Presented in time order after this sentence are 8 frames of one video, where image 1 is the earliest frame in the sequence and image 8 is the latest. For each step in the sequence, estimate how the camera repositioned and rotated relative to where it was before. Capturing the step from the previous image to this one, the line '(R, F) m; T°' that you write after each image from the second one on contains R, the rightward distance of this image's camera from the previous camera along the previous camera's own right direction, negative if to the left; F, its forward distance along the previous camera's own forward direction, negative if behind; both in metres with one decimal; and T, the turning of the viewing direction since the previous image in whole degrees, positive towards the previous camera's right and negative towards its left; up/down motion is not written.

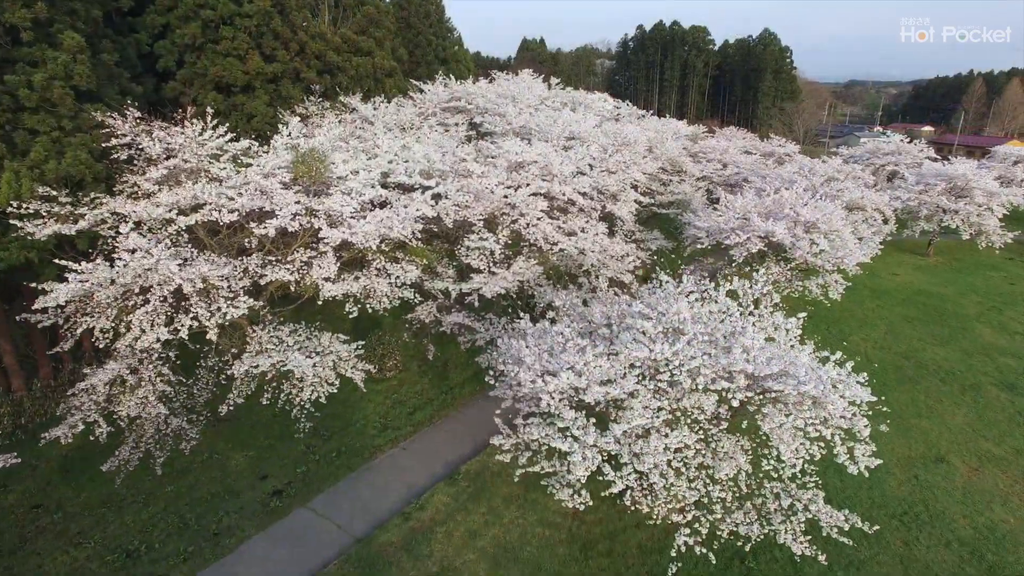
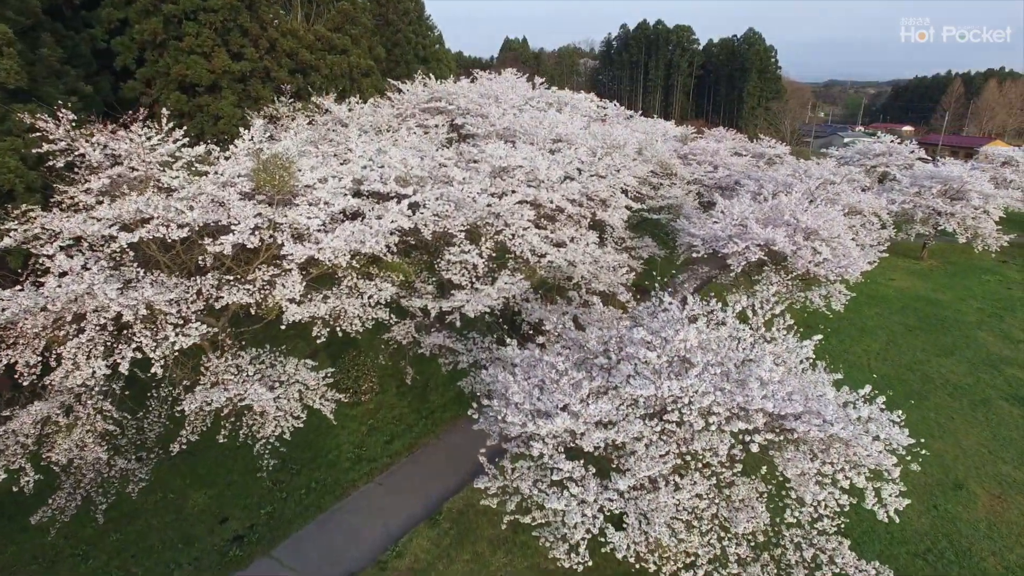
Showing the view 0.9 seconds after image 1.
(0.0, +0.8) m; +1°
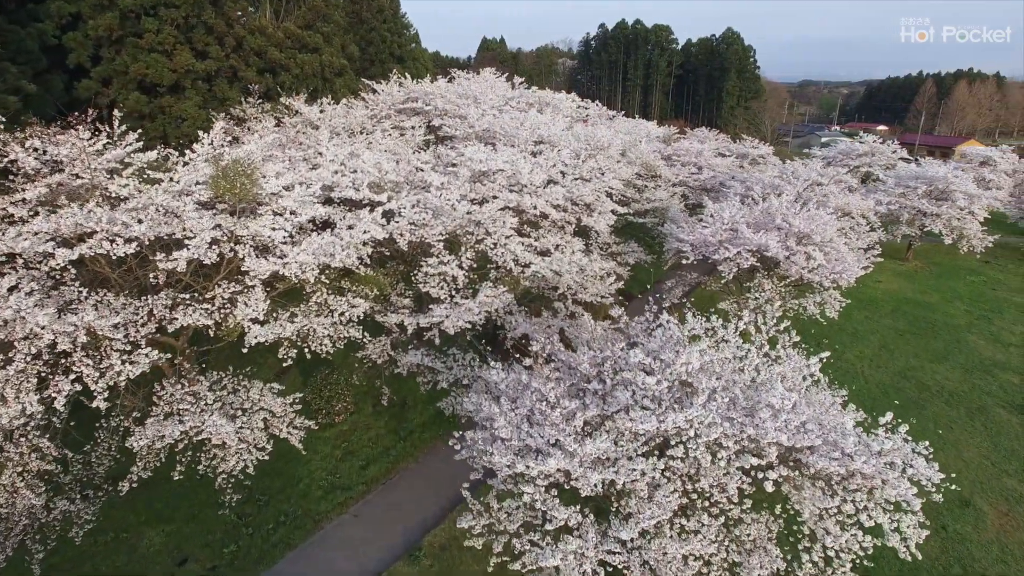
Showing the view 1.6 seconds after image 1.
(0.0, +0.6) m; +2°
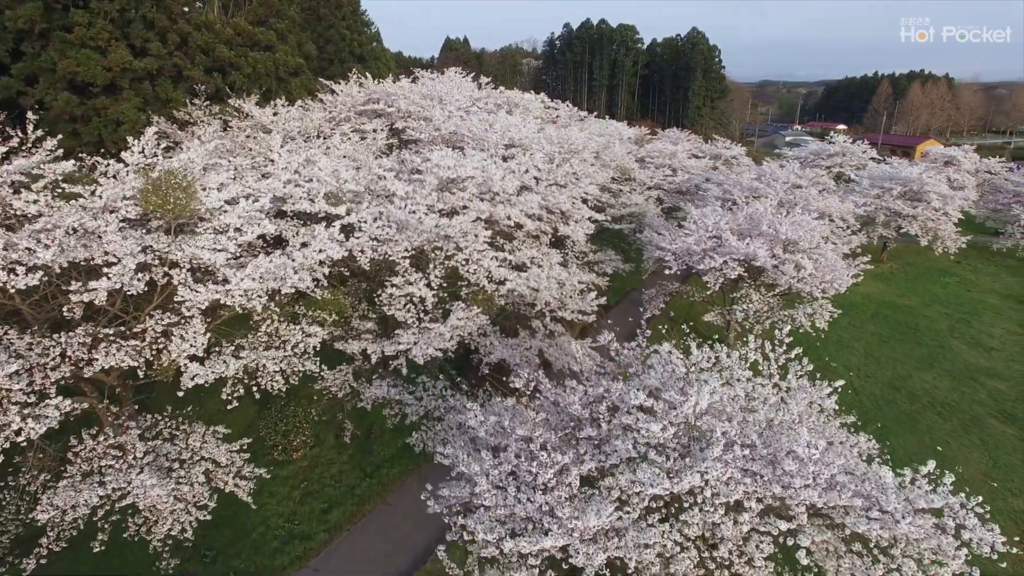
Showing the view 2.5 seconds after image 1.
(-0.1, +0.8) m; +3°
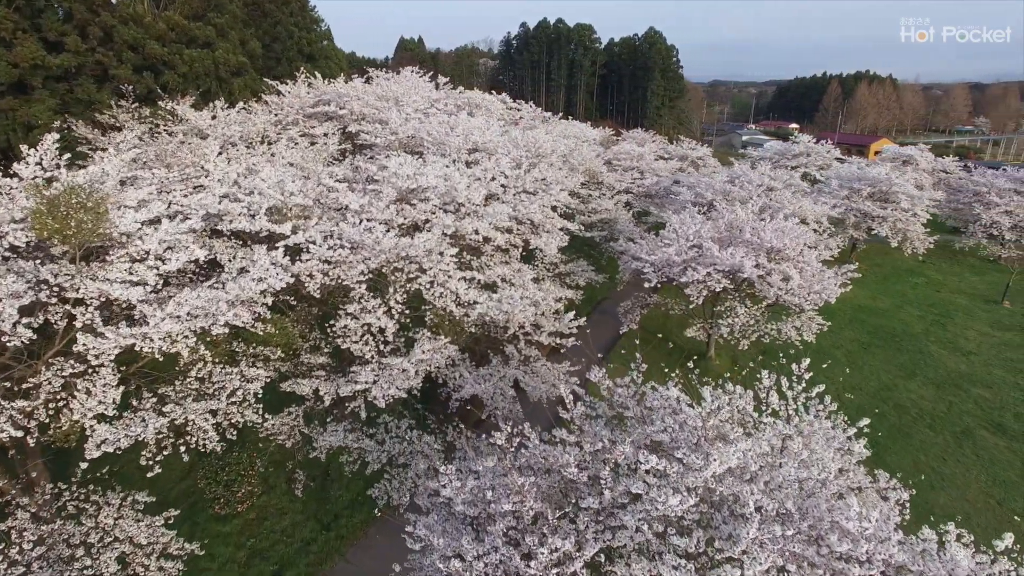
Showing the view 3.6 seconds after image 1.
(-0.1, +0.9) m; +4°
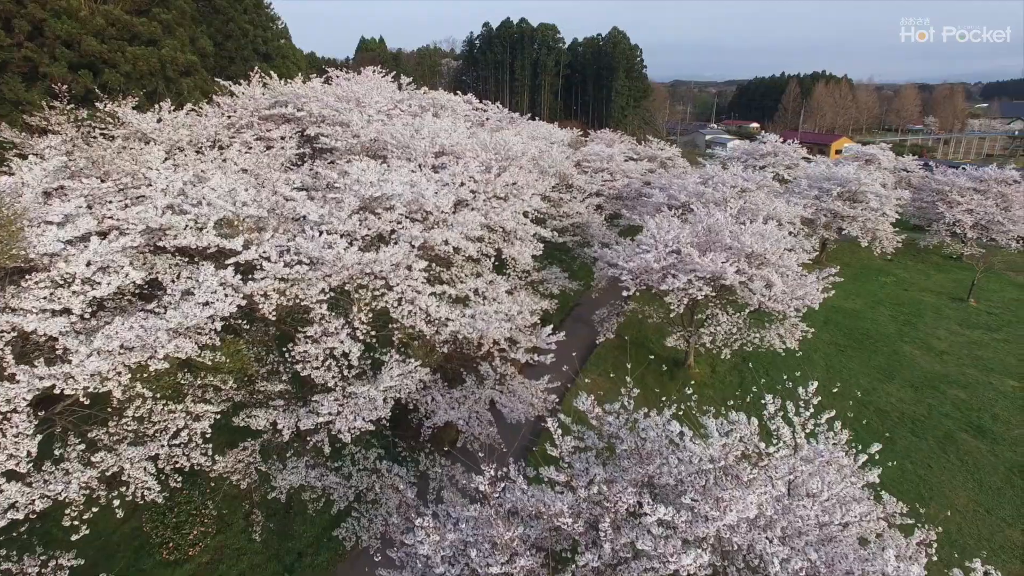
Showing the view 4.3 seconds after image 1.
(-0.1, +0.5) m; +3°
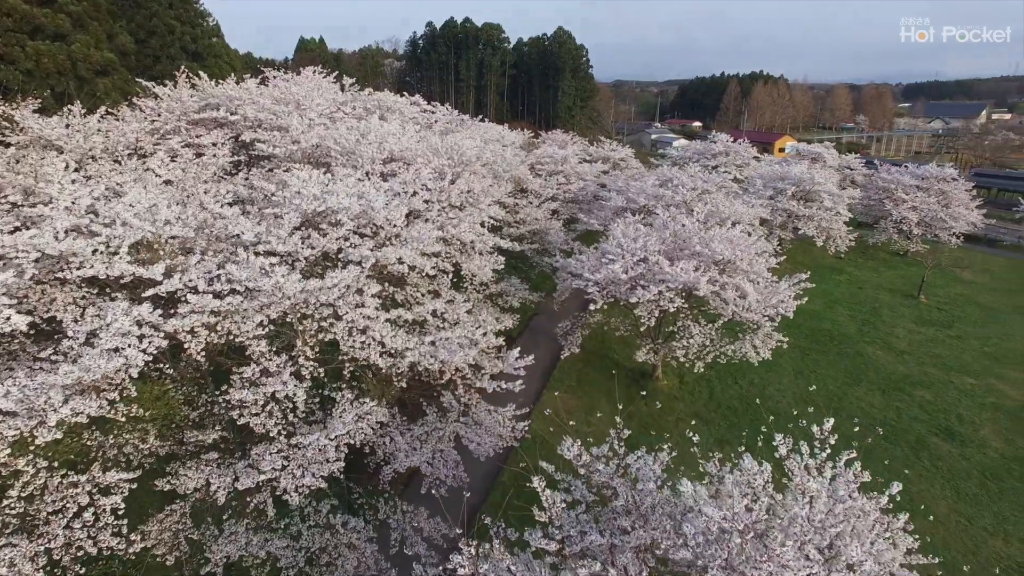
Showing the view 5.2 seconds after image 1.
(-0.1, +0.7) m; +4°
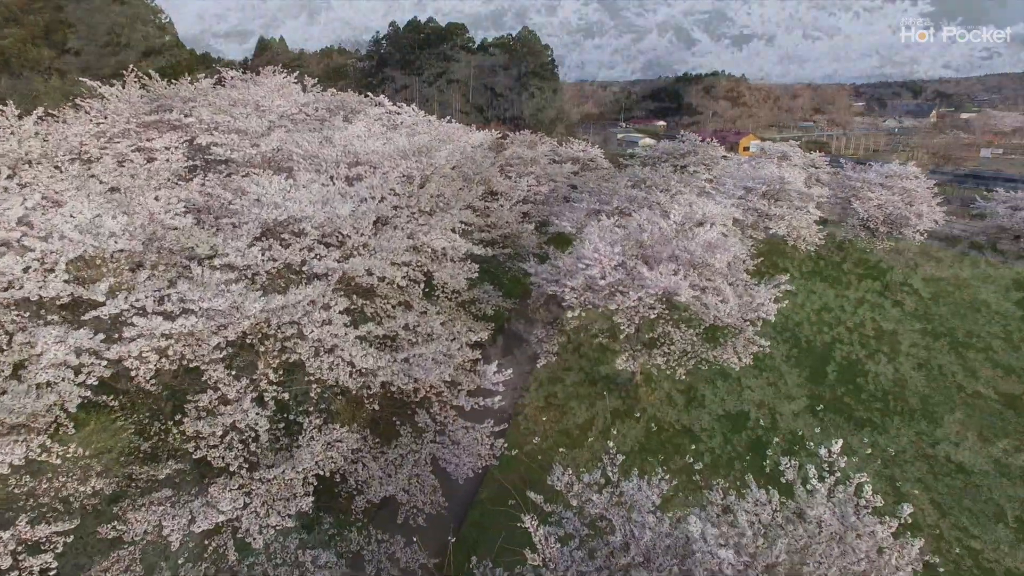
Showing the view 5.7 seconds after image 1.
(-0.1, +0.4) m; +3°
